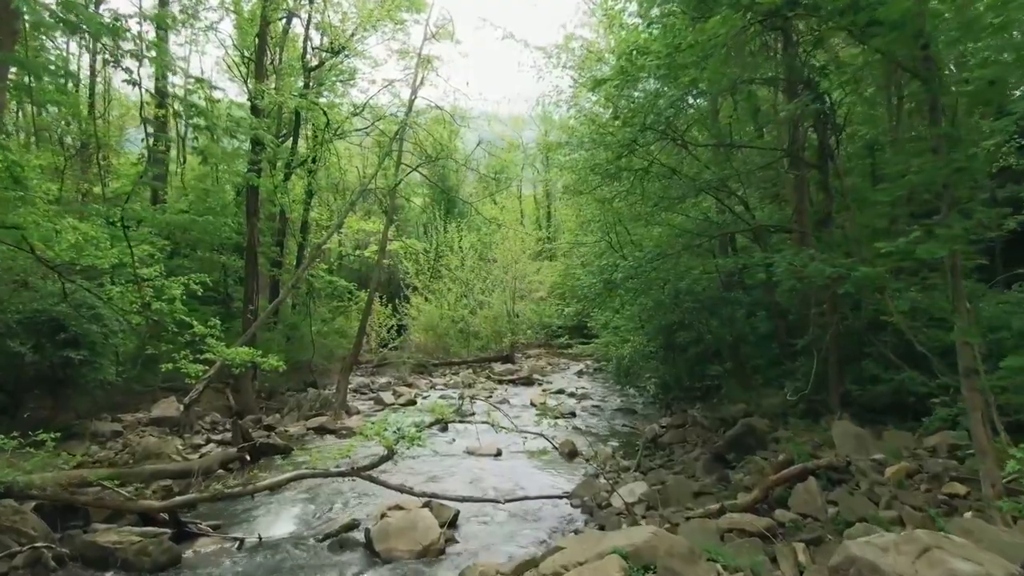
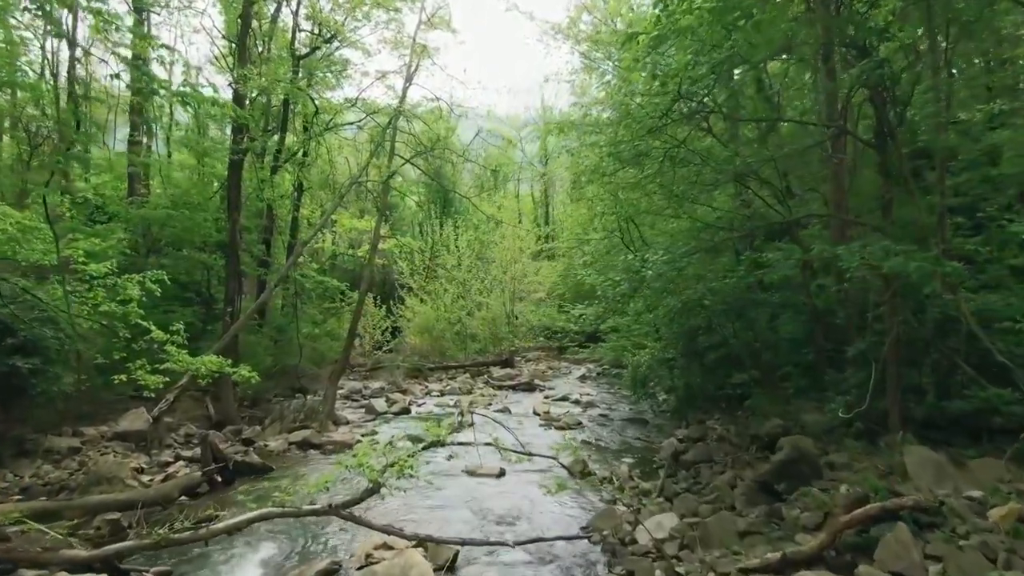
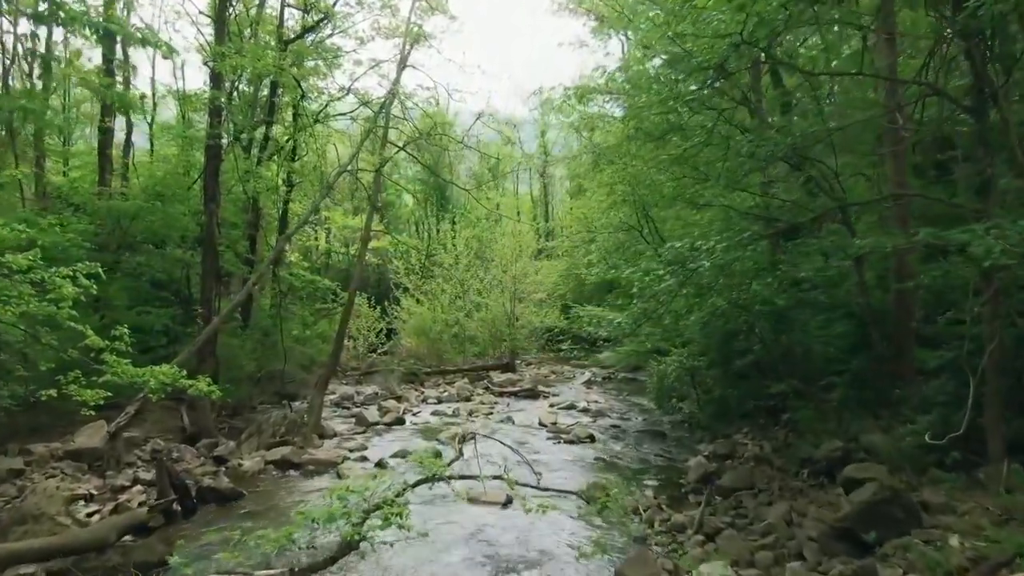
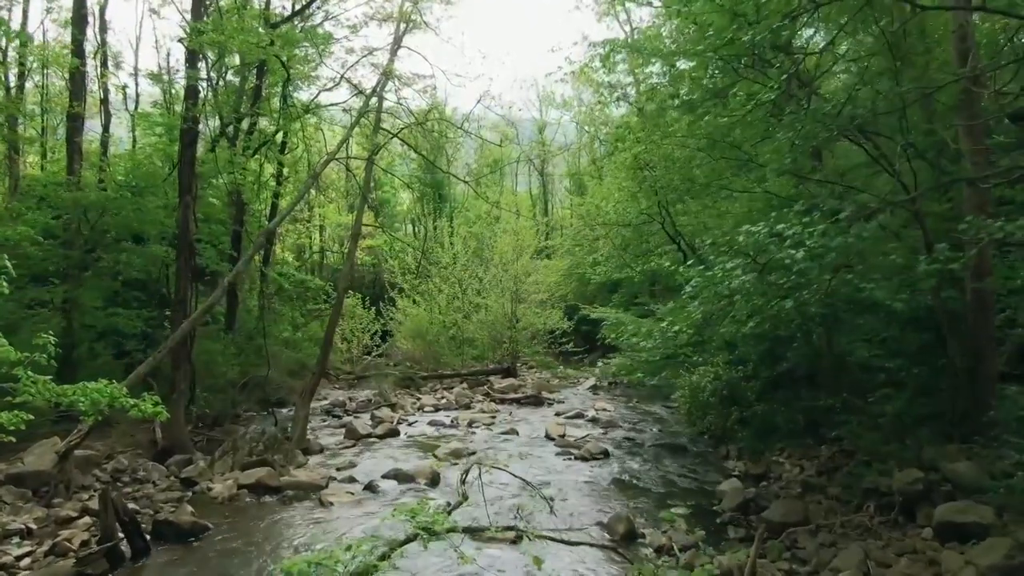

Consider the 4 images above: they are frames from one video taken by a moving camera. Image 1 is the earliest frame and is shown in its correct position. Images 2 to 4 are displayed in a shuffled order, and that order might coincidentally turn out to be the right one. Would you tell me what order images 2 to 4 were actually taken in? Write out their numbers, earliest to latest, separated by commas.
2, 3, 4
